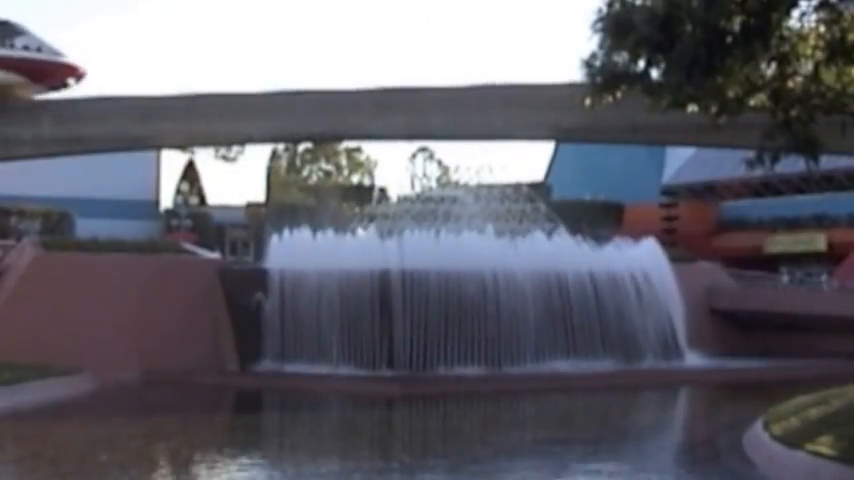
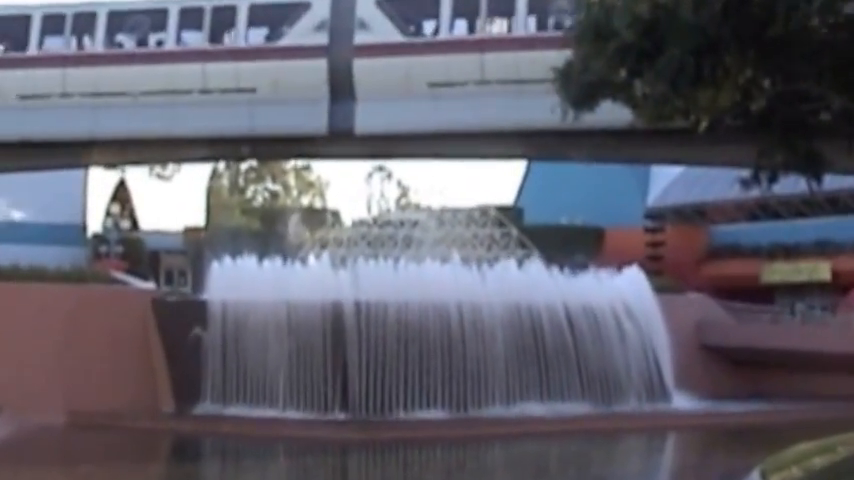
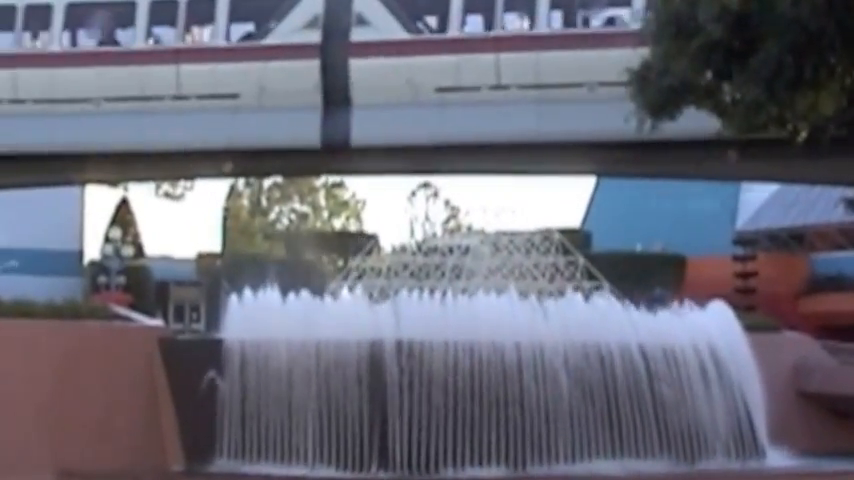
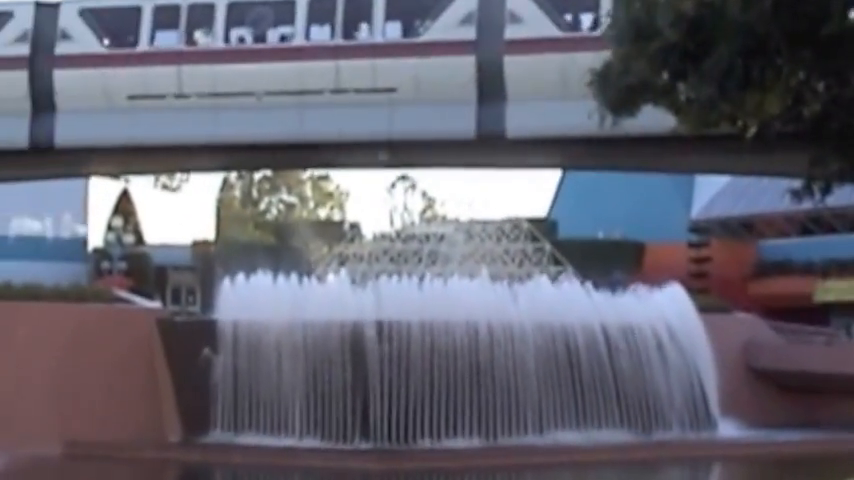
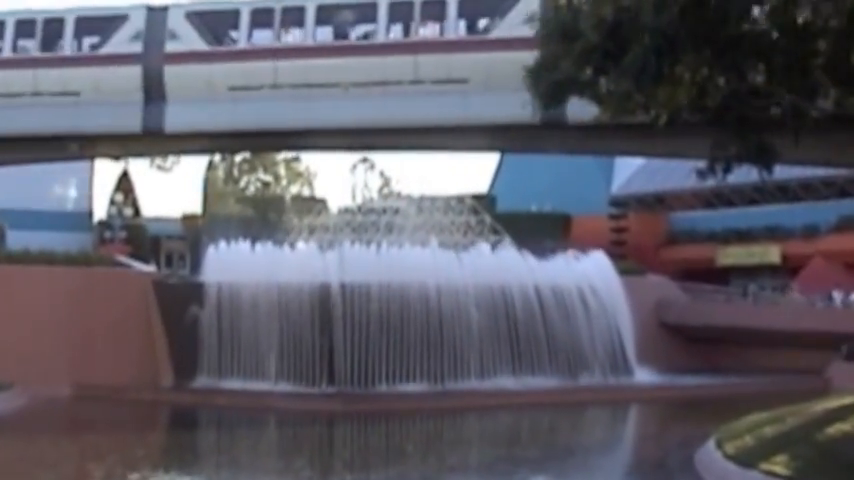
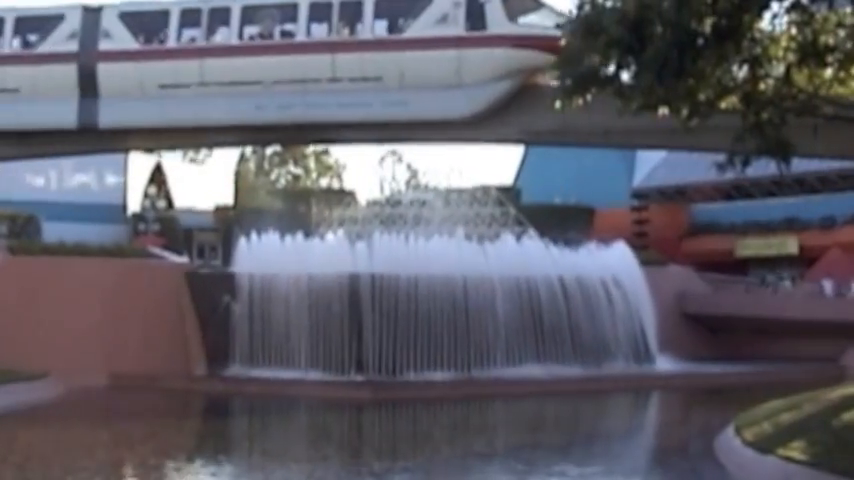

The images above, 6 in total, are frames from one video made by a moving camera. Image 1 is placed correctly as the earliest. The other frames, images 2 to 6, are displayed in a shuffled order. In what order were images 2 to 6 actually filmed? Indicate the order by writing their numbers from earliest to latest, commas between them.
6, 5, 2, 4, 3
